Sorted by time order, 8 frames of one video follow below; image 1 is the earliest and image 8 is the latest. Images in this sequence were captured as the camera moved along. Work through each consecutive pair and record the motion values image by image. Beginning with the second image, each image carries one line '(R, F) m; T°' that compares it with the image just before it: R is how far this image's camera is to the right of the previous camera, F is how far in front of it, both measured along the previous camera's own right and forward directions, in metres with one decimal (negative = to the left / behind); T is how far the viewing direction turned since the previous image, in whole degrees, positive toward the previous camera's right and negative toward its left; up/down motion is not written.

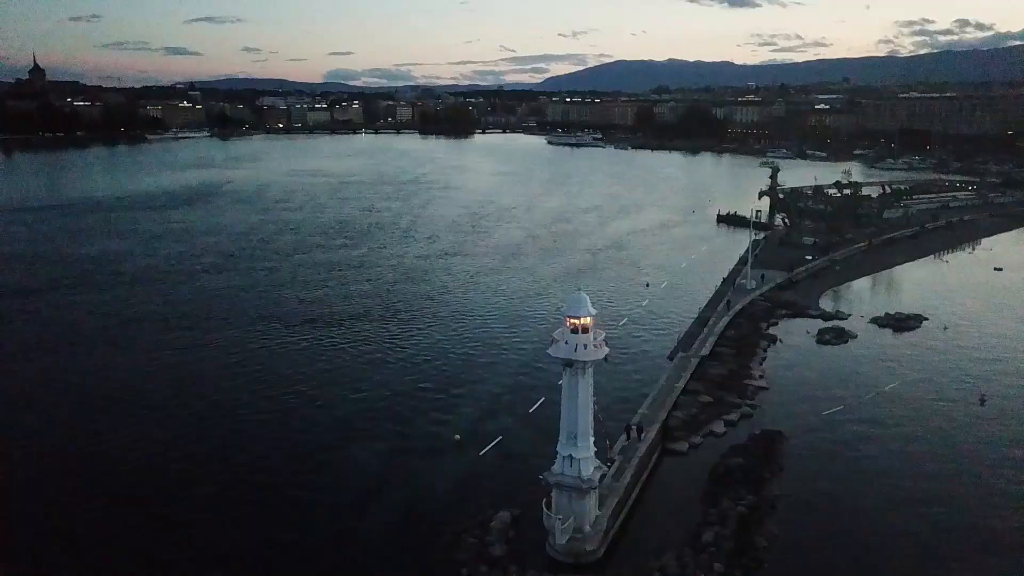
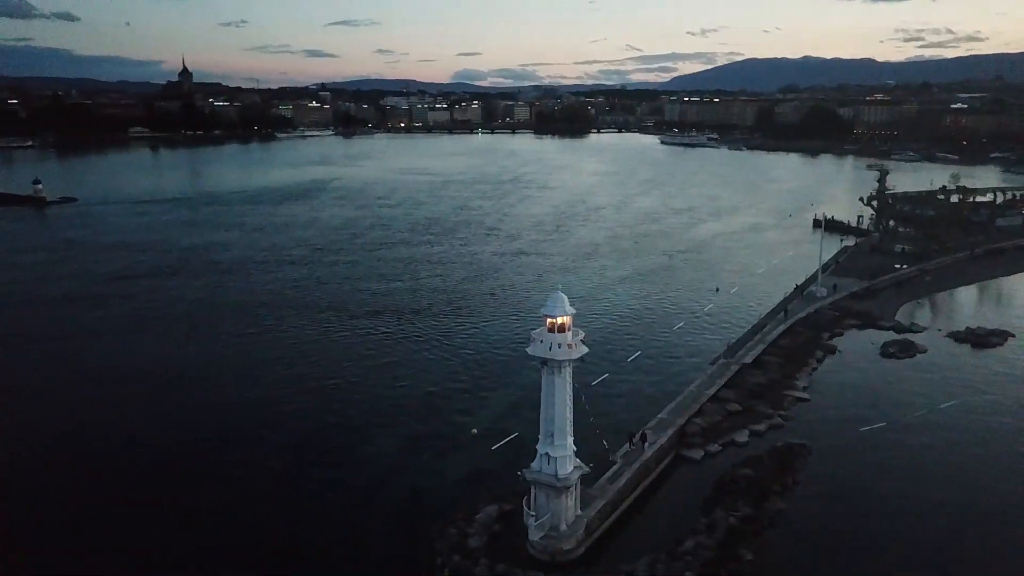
(+0.7, 0.0) m; -8°
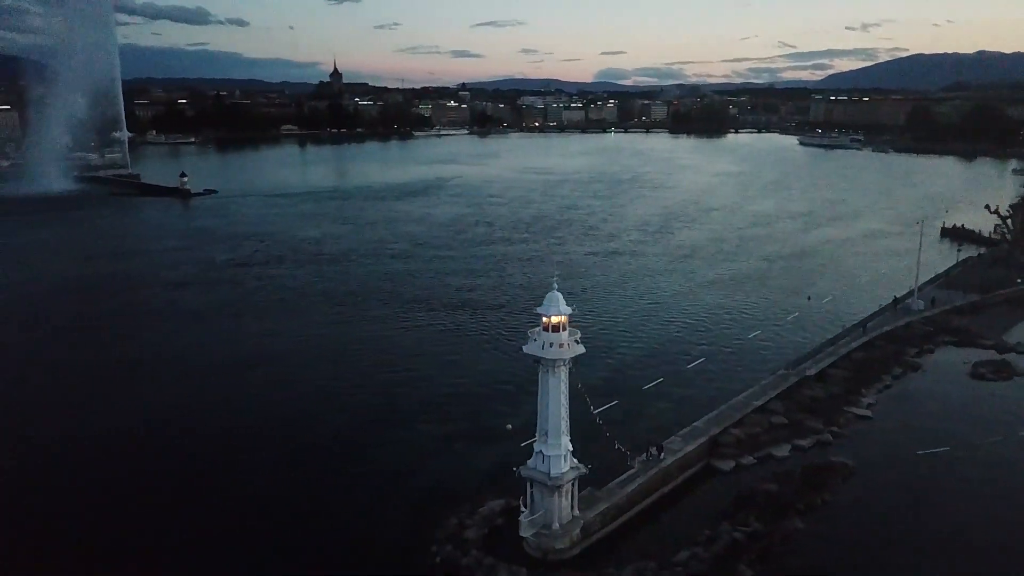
(+0.7, 0.0) m; -9°
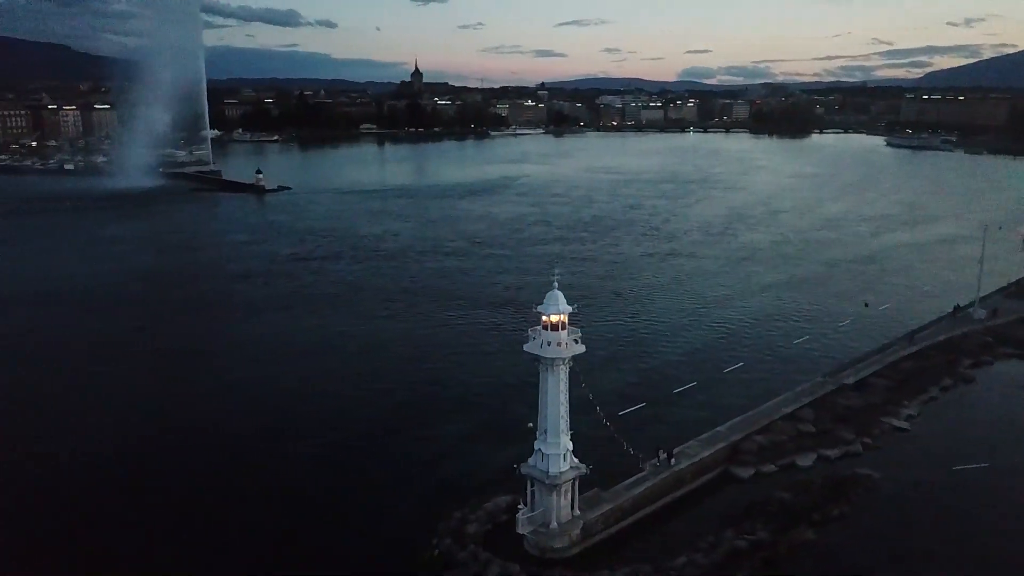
(+0.4, 0.0) m; -5°
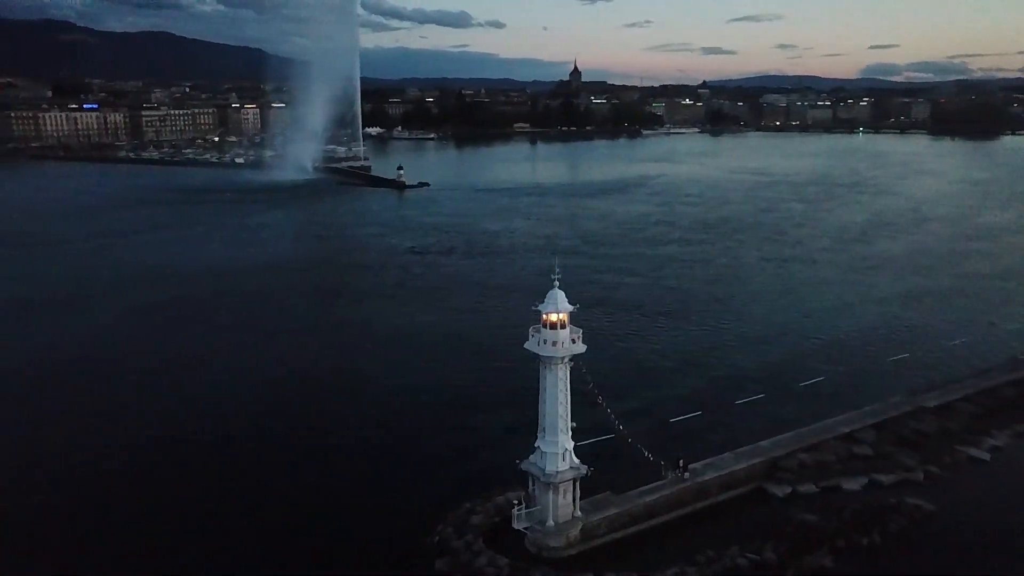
(+0.8, 0.0) m; -11°
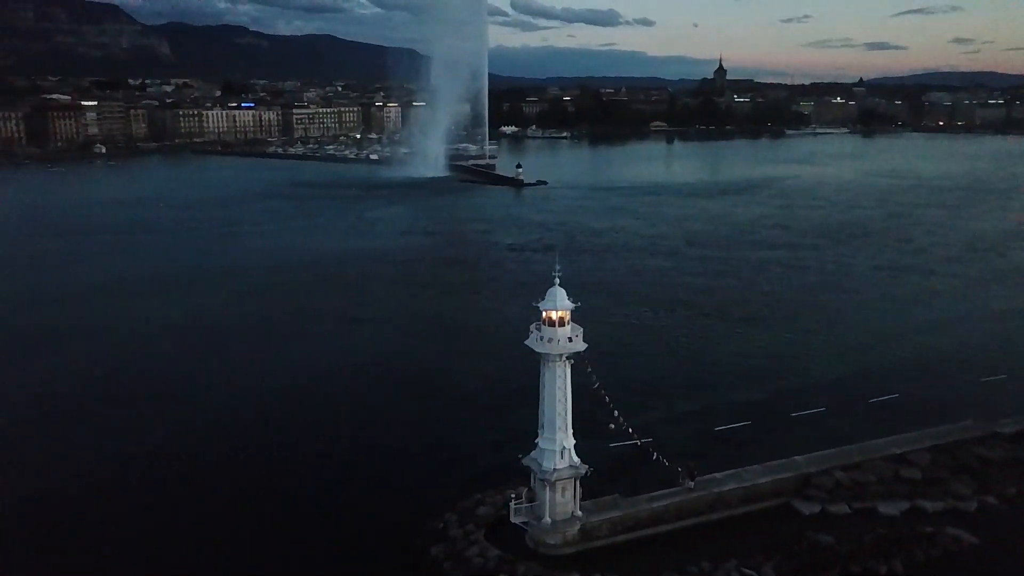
(+0.7, 0.0) m; -10°
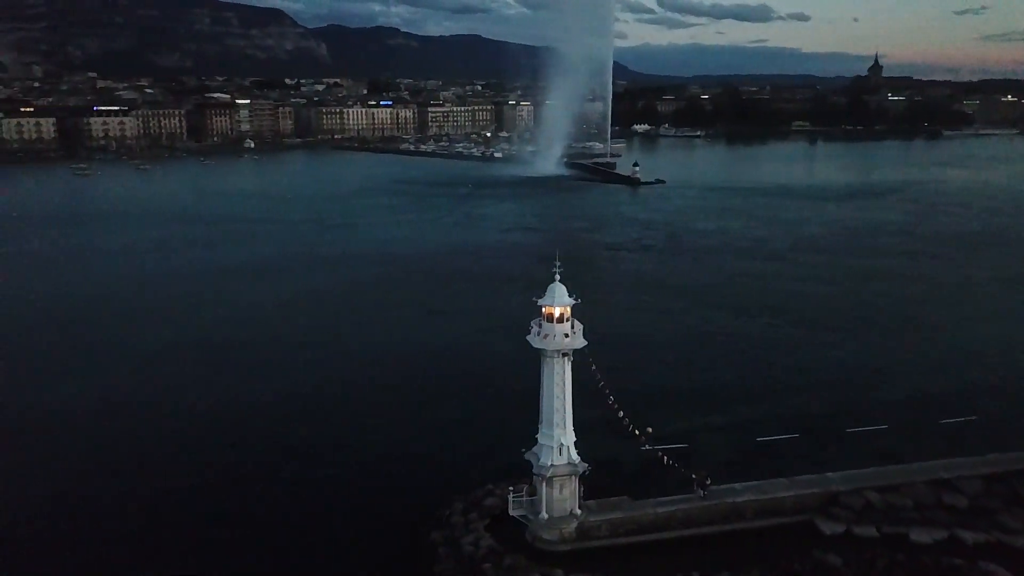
(+0.7, 0.0) m; -9°
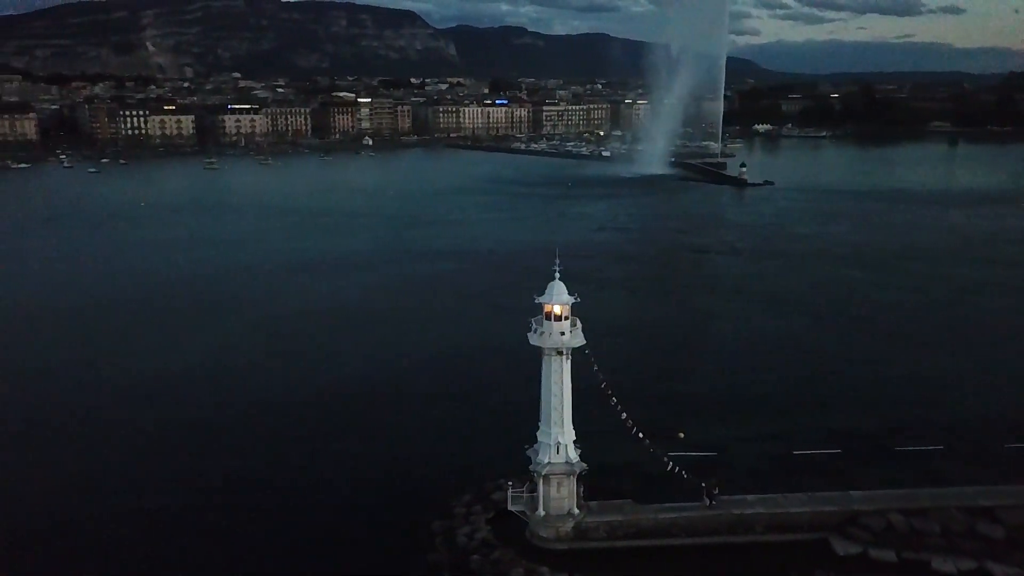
(+0.6, 0.0) m; -8°
